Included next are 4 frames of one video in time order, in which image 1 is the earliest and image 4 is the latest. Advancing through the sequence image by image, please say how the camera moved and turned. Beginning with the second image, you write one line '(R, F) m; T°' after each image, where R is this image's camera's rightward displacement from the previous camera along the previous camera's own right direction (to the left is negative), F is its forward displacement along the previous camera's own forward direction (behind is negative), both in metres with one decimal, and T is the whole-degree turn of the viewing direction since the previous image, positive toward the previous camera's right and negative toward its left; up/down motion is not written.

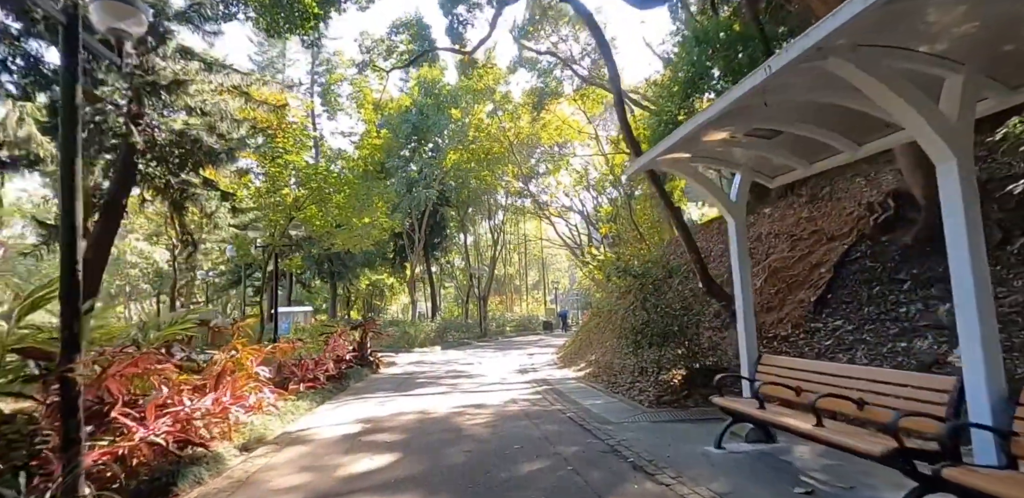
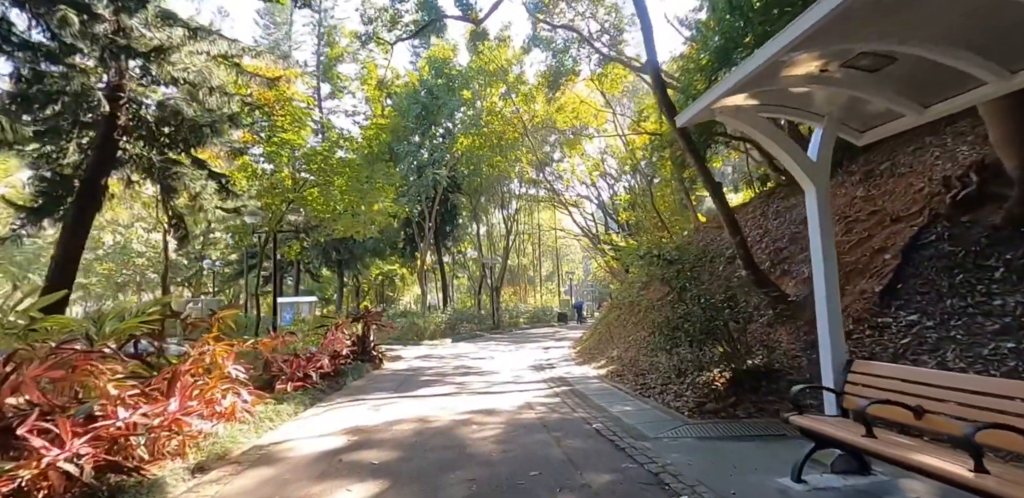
(0.0, +1.1) m; -1°
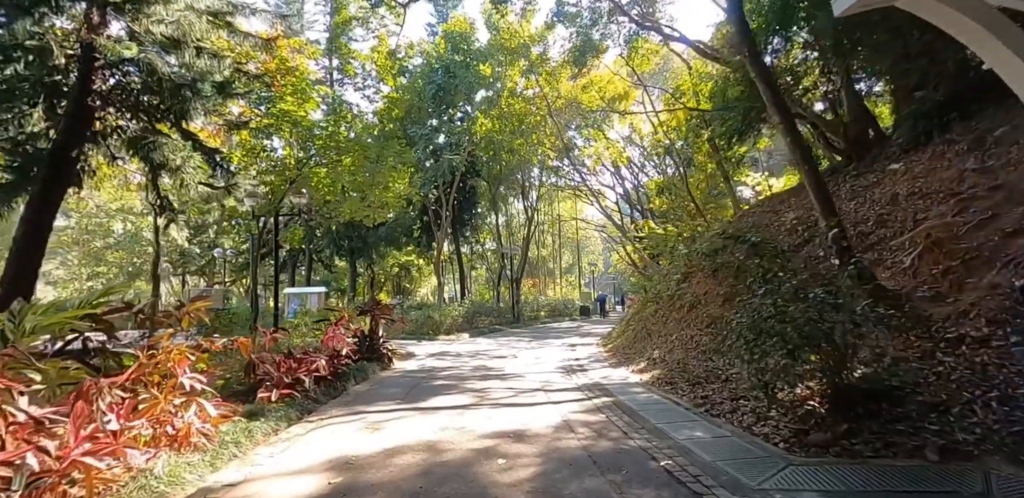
(-0.2, +1.5) m; -2°
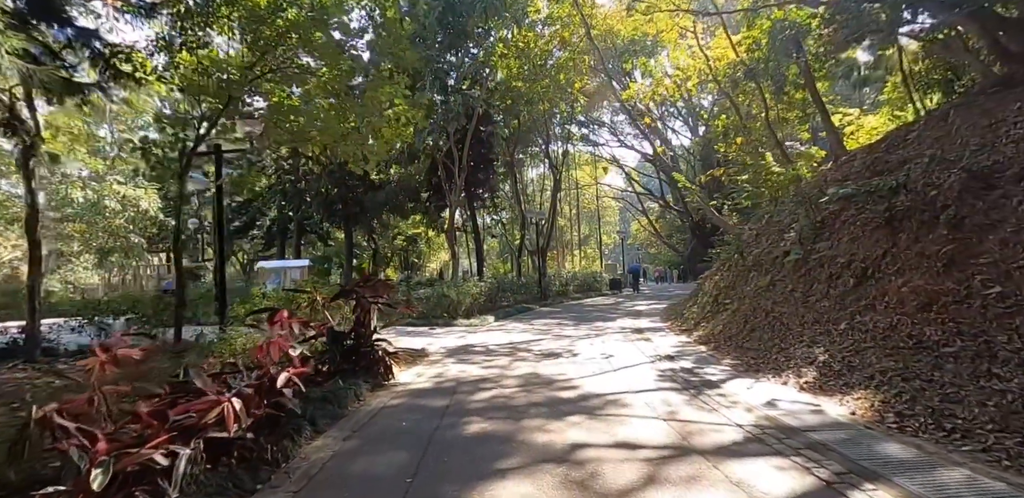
(-0.8, +4.3) m; -1°
